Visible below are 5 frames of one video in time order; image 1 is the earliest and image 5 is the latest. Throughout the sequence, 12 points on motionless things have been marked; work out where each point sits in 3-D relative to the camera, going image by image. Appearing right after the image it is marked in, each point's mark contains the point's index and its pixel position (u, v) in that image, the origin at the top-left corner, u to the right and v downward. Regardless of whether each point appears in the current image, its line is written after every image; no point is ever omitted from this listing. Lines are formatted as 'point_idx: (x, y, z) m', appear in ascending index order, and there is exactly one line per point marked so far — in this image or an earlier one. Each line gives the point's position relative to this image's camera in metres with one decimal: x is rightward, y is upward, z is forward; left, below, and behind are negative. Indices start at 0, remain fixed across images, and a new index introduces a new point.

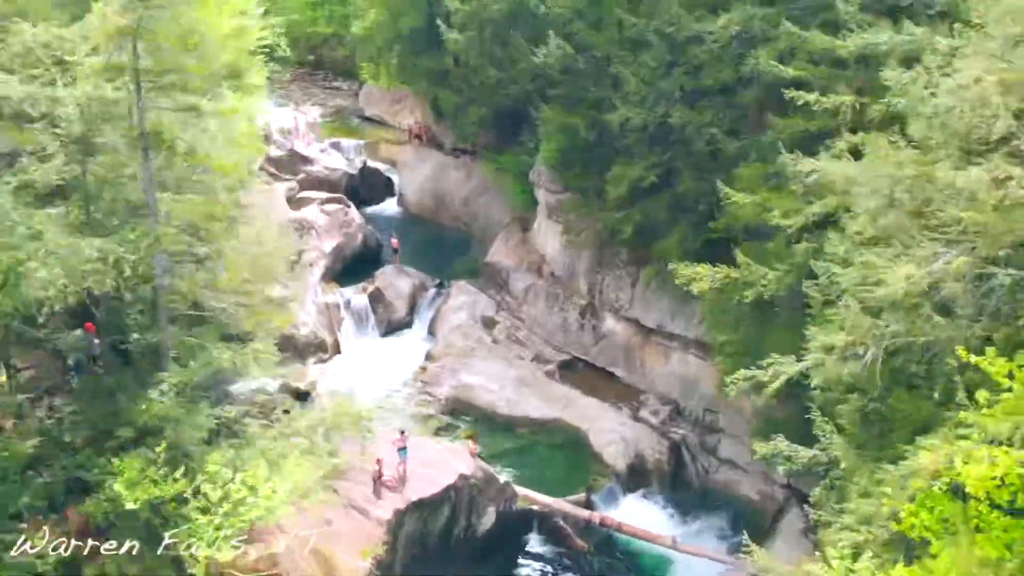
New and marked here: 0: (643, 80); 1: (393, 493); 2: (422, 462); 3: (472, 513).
0: (+3.5, +5.6, +19.6) m
1: (-2.7, -4.3, +16.1) m
2: (-2.2, -4.2, +17.7) m
3: (-1.0, -5.2, +17.7) m
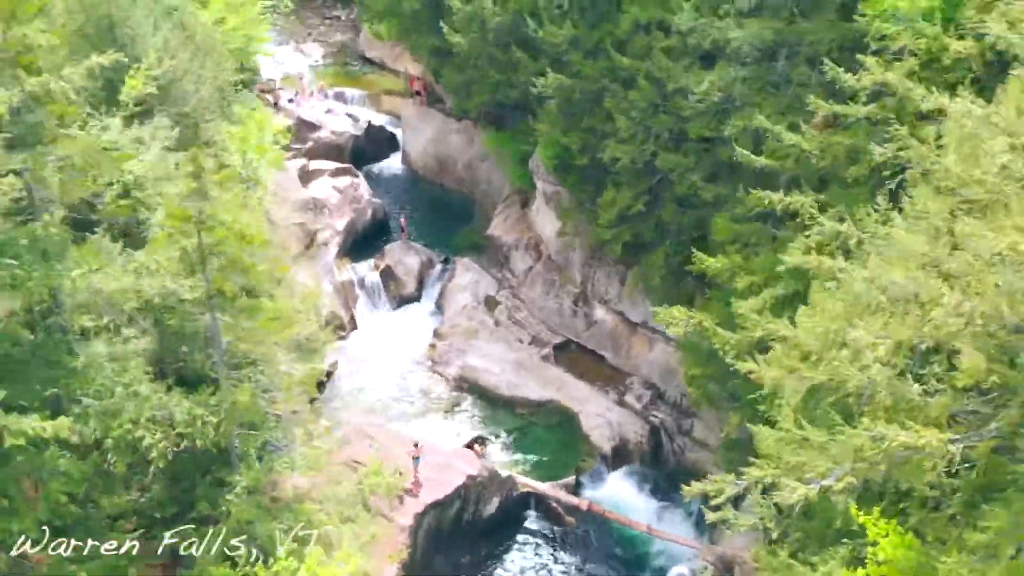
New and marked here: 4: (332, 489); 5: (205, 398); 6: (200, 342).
0: (+3.5, +4.9, +21.0) m
1: (-2.7, -5.5, +19.4) m
2: (-2.2, -5.1, +20.9) m
3: (-0.9, -6.1, +21.1) m
4: (-3.7, -4.1, +14.7) m
5: (-5.4, -1.9, +12.6) m
6: (-5.8, -1.0, +13.4) m
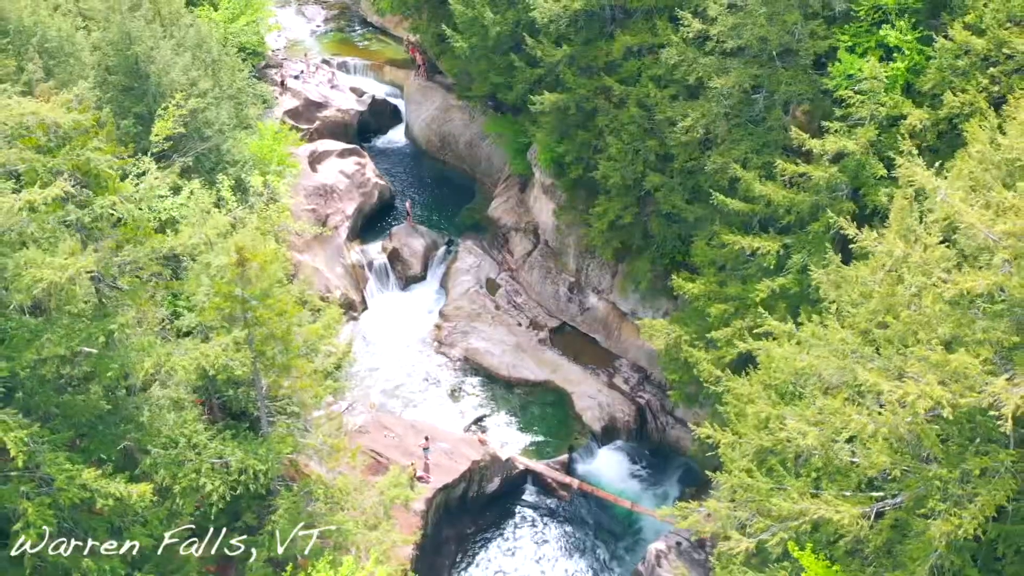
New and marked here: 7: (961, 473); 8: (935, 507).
0: (+3.5, +4.5, +22.5) m
1: (-2.7, -6.0, +22.2) m
2: (-2.2, -5.4, +23.7) m
3: (-1.0, -6.4, +23.9) m
4: (-3.7, -5.1, +17.4) m
5: (-5.4, -3.3, +15.1) m
6: (-5.9, -2.2, +15.7) m
7: (+7.0, -2.8, +11.1) m
8: (+6.6, -3.4, +11.2) m
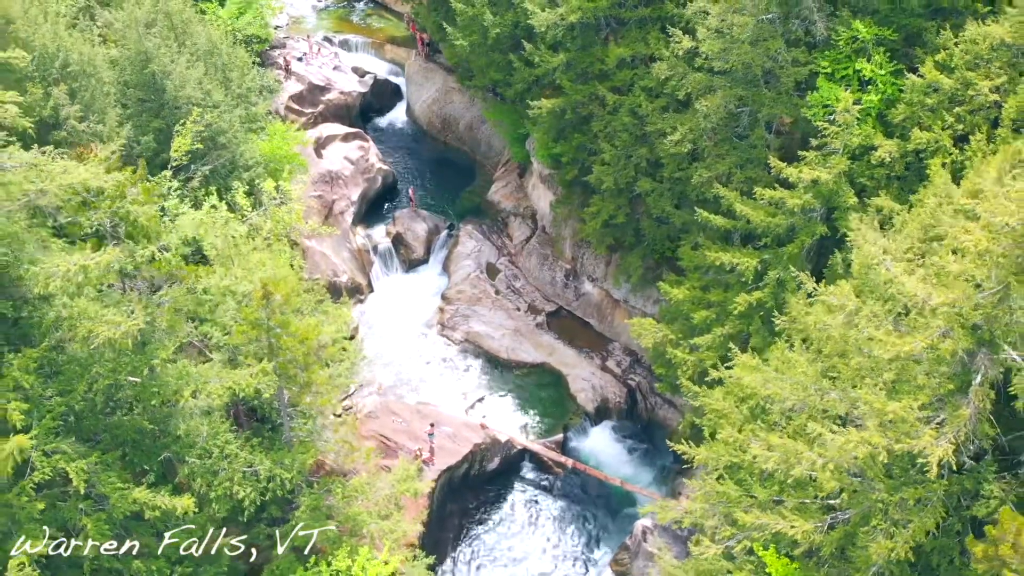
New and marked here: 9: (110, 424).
0: (+3.4, +4.5, +23.7) m
1: (-2.7, -6.0, +24.2) m
2: (-2.2, -5.3, +25.6) m
3: (-1.0, -6.2, +26.0) m
4: (-3.8, -5.5, +19.3) m
5: (-5.5, -3.8, +16.9) m
6: (-5.9, -2.8, +17.4) m
7: (+6.9, -3.7, +12.9) m
8: (+6.6, -4.3, +13.0) m
9: (-8.3, -2.8, +15.0) m
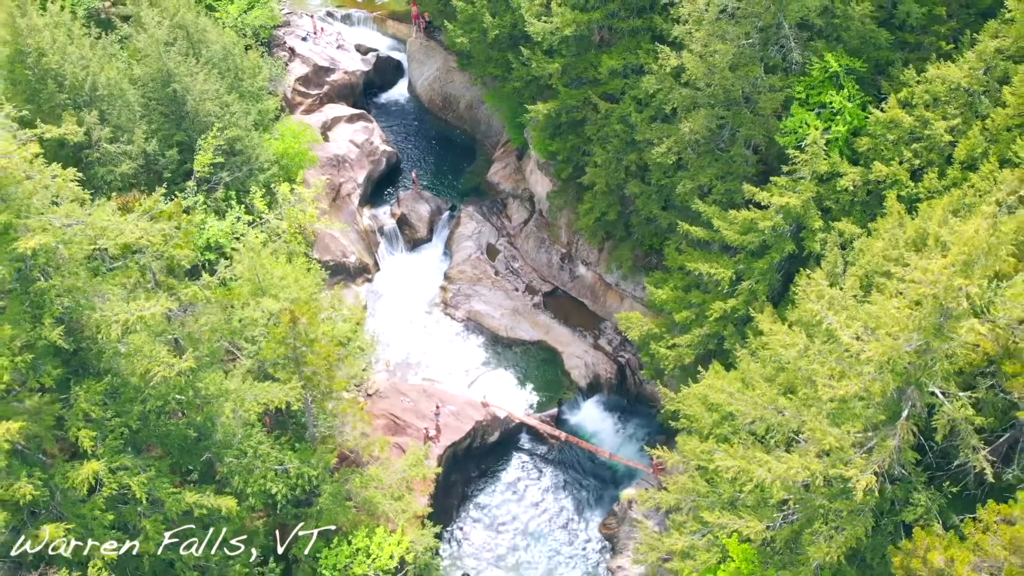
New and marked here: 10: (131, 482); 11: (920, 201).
0: (+3.4, +4.6, +25.2) m
1: (-2.8, -5.8, +26.8) m
2: (-2.3, -5.0, +28.1) m
3: (-1.1, -5.9, +28.5) m
4: (-3.9, -5.8, +21.8) m
5: (-5.5, -4.3, +19.2) m
6: (-6.0, -3.2, +19.7) m
7: (+6.8, -4.6, +15.2) m
8: (+6.5, -5.1, +15.4) m
9: (-8.4, -3.5, +17.3) m
10: (-8.2, -4.1, +15.5) m
11: (+10.2, +2.1, +18.1) m
